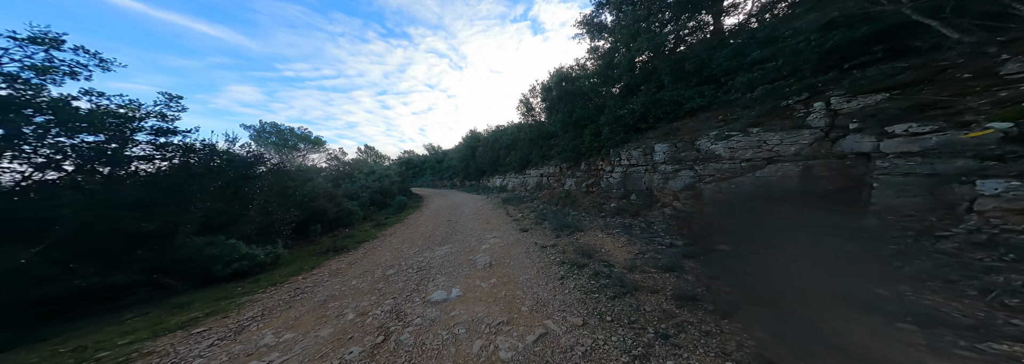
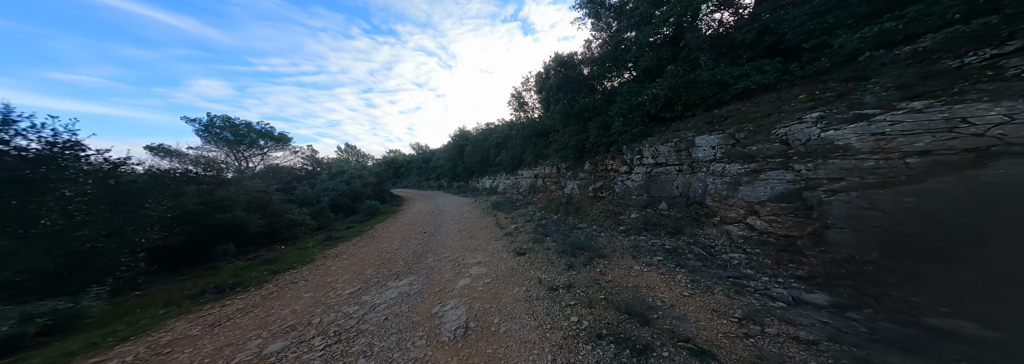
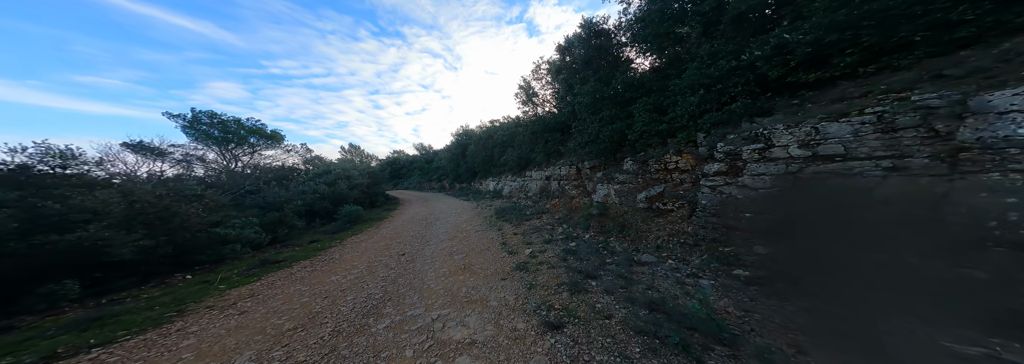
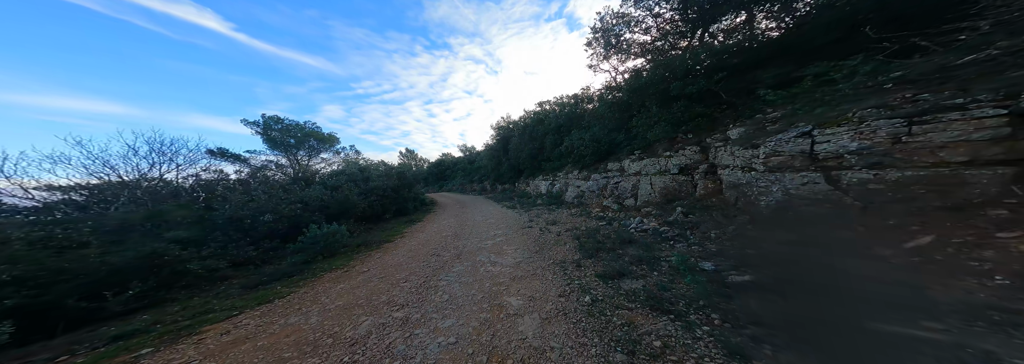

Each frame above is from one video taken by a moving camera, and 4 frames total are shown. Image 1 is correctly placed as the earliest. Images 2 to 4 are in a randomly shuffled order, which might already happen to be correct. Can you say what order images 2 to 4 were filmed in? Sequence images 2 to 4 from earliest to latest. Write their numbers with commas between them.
2, 3, 4
